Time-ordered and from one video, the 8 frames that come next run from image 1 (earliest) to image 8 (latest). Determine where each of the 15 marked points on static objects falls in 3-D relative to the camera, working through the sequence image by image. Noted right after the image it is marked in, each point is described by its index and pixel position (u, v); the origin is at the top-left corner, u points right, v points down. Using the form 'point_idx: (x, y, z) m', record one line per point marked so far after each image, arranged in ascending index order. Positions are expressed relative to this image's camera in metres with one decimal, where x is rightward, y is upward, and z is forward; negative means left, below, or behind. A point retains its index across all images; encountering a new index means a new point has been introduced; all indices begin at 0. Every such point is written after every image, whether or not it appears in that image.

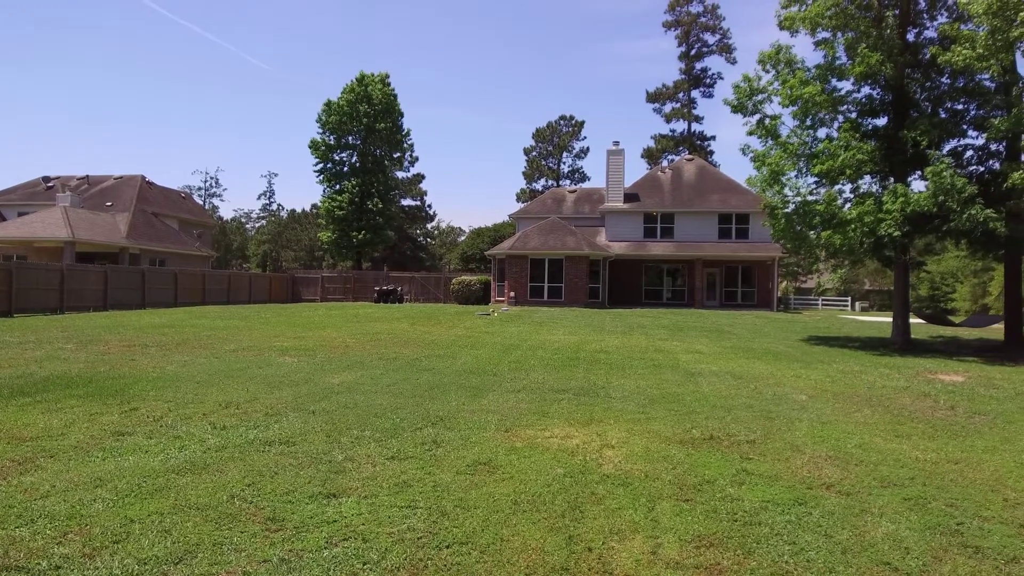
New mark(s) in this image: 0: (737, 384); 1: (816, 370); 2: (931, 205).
0: (+3.5, -1.5, +11.0) m
1: (+5.7, -1.6, +13.2) m
2: (+9.7, +1.9, +16.2) m
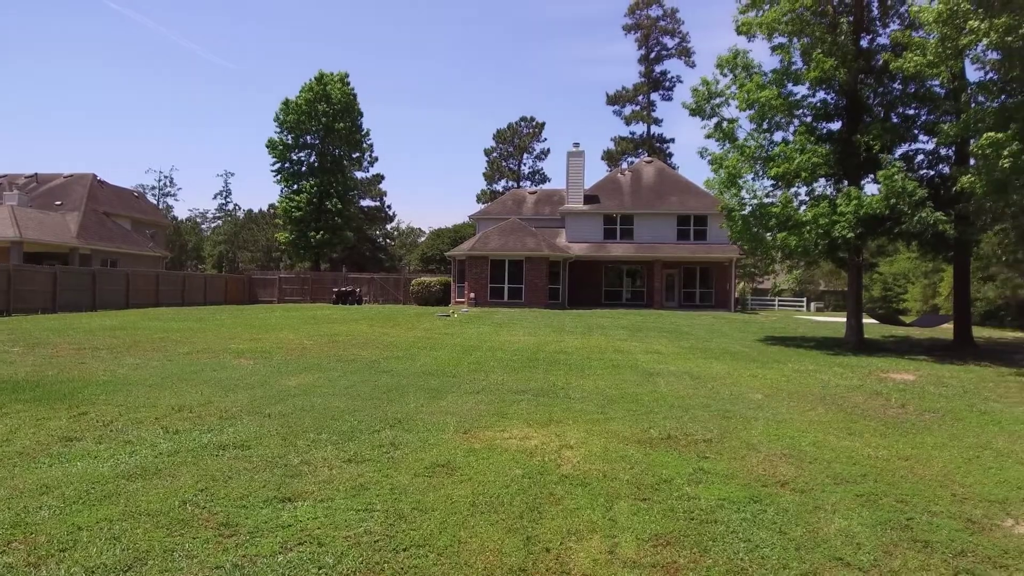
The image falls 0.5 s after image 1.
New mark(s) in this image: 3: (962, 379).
0: (+2.9, -1.5, +11.1) m
1: (+5.0, -1.6, +13.5) m
2: (+8.8, +1.9, +16.6) m
3: (+8.1, -1.6, +12.6) m
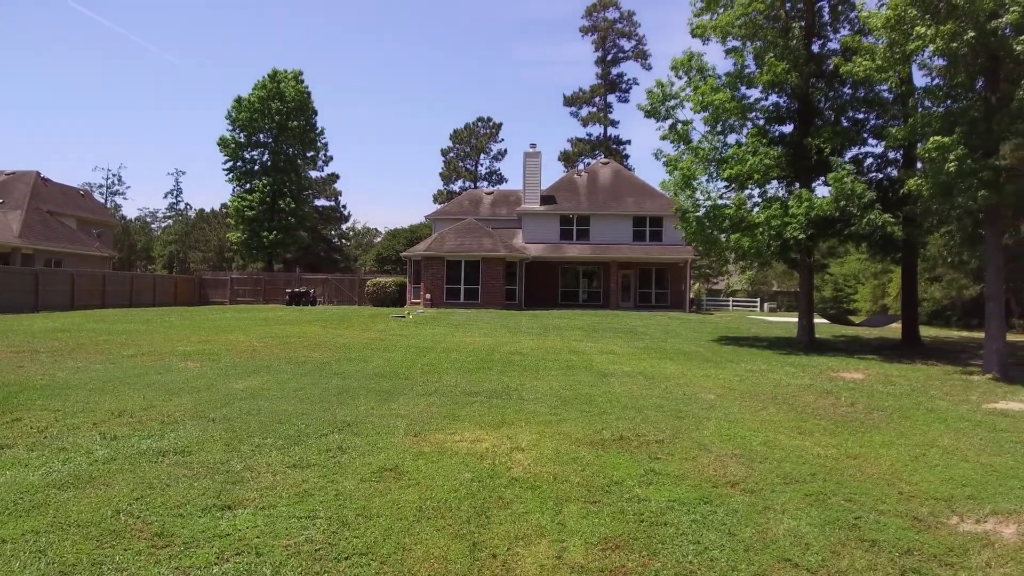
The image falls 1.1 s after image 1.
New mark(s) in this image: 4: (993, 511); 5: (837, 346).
0: (+2.2, -1.5, +11.1) m
1: (+4.1, -1.6, +13.6) m
2: (+7.7, +1.9, +17.0) m
3: (+7.3, -1.6, +12.9) m
4: (+3.3, -1.5, +4.8) m
5: (+8.8, -1.6, +19.1) m
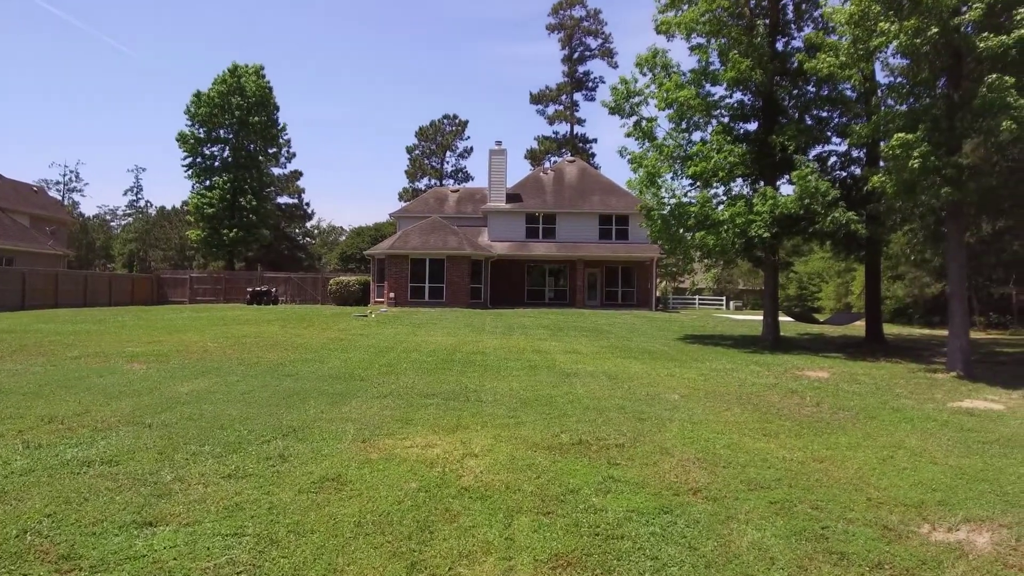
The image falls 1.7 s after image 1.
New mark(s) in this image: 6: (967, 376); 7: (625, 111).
0: (+1.5, -1.5, +10.8) m
1: (+3.4, -1.5, +13.4) m
2: (+6.9, +1.9, +16.9) m
3: (+6.6, -1.6, +12.9) m
4: (+3.0, -1.5, +4.6) m
5: (+7.8, -1.5, +19.1) m
6: (+8.2, -1.6, +12.7) m
7: (+3.1, +4.9, +19.5) m
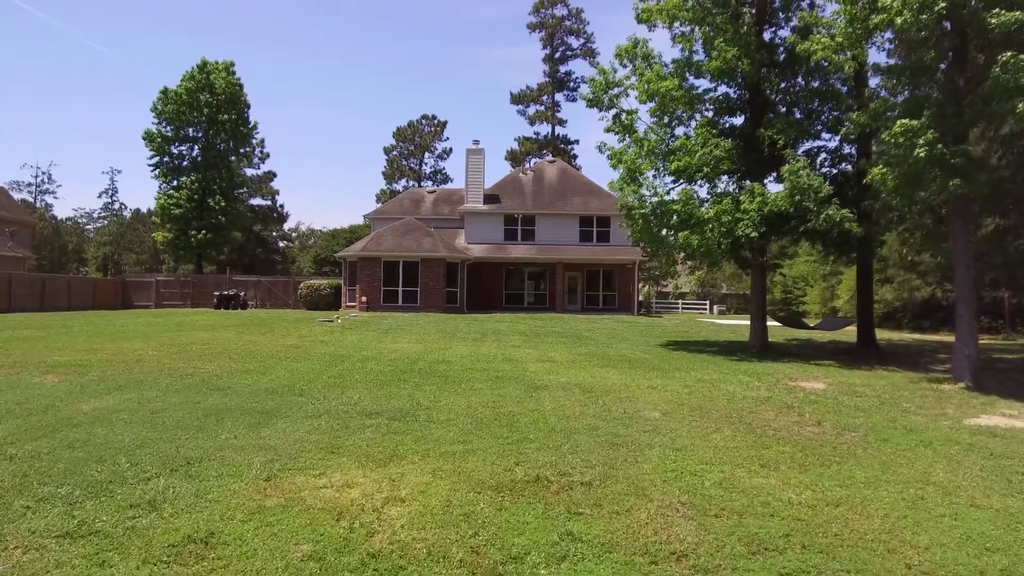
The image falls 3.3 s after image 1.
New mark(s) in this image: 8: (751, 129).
0: (+1.0, -1.5, +9.6) m
1: (+2.8, -1.6, +12.2) m
2: (+6.2, +1.9, +15.8) m
3: (+6.0, -1.6, +11.7) m
4: (+2.6, -1.5, +3.4) m
5: (+7.1, -1.6, +17.9) m
6: (+7.6, -1.6, +11.6) m
7: (+2.4, +4.8, +18.3) m
8: (+6.1, +4.0, +17.9) m
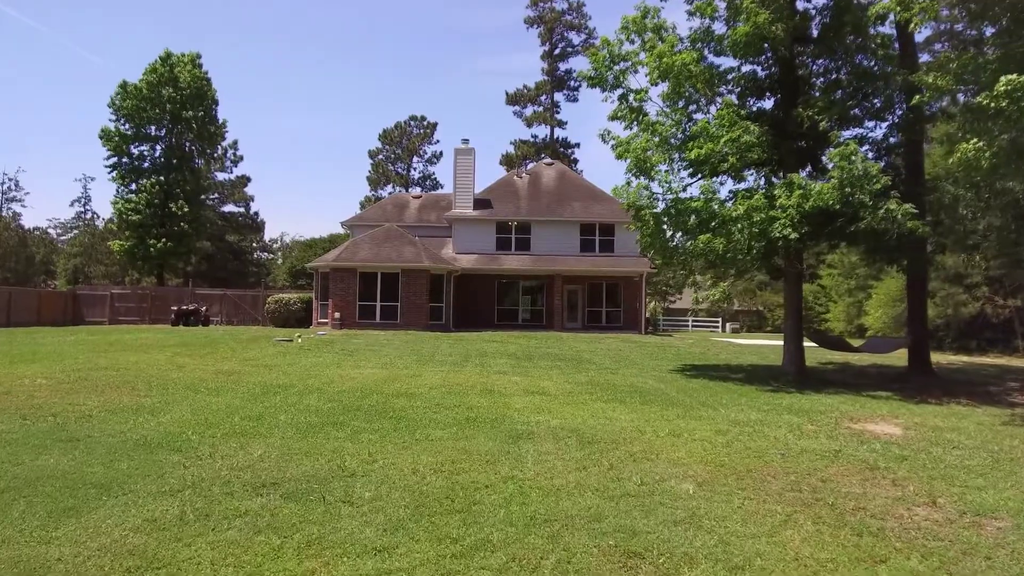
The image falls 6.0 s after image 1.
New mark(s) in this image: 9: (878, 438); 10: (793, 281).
0: (+0.7, -1.6, +6.5) m
1: (+2.5, -1.8, +9.1) m
2: (+5.9, +1.6, +12.8) m
3: (+5.7, -1.8, +8.7) m
4: (+2.3, -1.5, +0.3) m
5: (+6.8, -1.9, +14.9) m
6: (+7.4, -1.8, +8.5) m
7: (+2.1, +4.5, +15.4) m
8: (+5.8, +3.7, +15.0) m
9: (+5.5, -1.9, +10.8) m
10: (+6.0, +0.1, +15.1) m
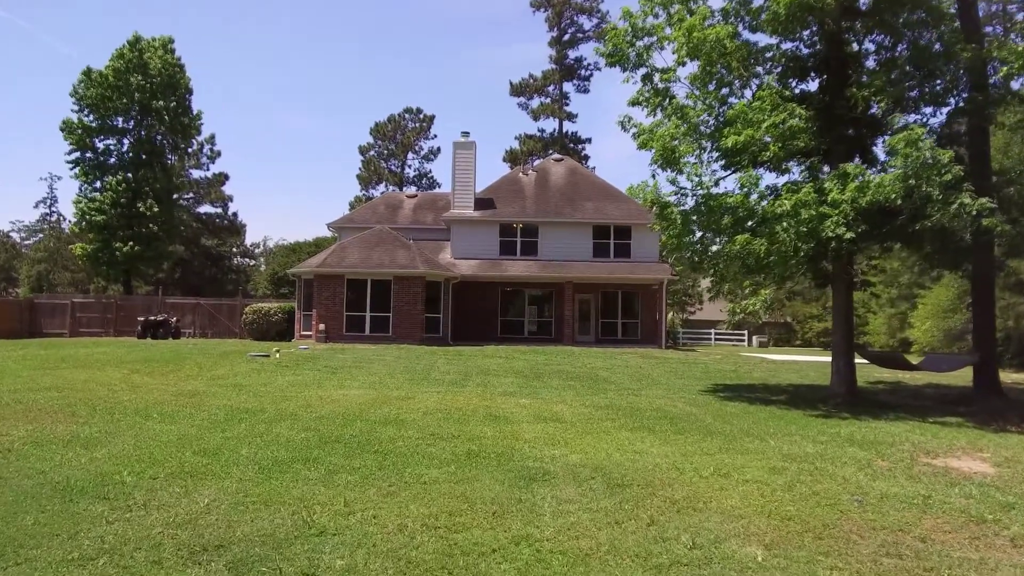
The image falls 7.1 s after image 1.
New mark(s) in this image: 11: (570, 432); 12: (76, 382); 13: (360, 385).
0: (+0.9, -1.7, +4.5) m
1: (+2.7, -1.8, +7.2) m
2: (+6.0, +1.5, +10.9) m
3: (+5.9, -1.9, +6.7) m
4: (+2.5, -1.4, -1.6) m
5: (+6.9, -2.1, +12.9) m
6: (+7.5, -1.9, +6.6) m
7: (+2.2, +4.3, +13.5) m
8: (+5.9, +3.6, +13.1) m
9: (+5.6, -2.0, +8.9) m
10: (+6.1, 0.0, +13.1) m
11: (+0.9, -1.9, +10.3) m
12: (-8.0, -1.8, +12.9) m
13: (-2.9, -1.8, +13.4) m
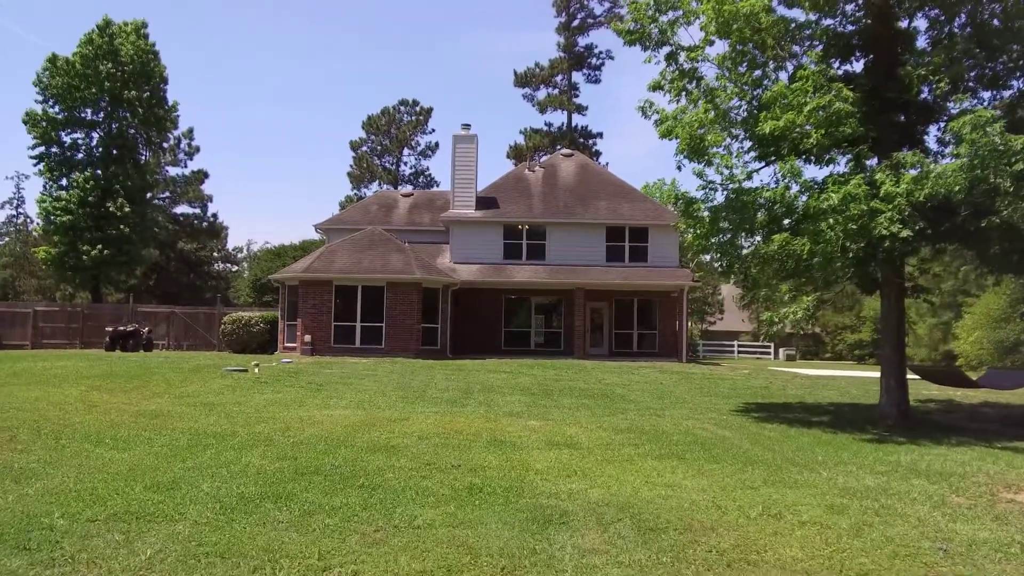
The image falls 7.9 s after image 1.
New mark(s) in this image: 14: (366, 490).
0: (+1.0, -1.6, +3.1) m
1: (+2.8, -1.8, +5.7) m
2: (+6.1, +1.4, +9.5) m
3: (+6.0, -1.9, +5.3) m
4: (+2.6, -1.3, -3.1) m
5: (+7.0, -2.2, +11.5) m
6: (+7.6, -1.9, +5.1) m
7: (+2.4, +4.2, +12.2) m
8: (+6.0, +3.4, +11.7) m
9: (+5.8, -2.0, +7.4) m
10: (+6.2, -0.2, +11.7) m
11: (+1.0, -2.0, +8.9) m
12: (-7.8, -1.9, +11.5) m
13: (-2.8, -2.0, +11.9) m
14: (-1.6, -1.8, +7.7) m
